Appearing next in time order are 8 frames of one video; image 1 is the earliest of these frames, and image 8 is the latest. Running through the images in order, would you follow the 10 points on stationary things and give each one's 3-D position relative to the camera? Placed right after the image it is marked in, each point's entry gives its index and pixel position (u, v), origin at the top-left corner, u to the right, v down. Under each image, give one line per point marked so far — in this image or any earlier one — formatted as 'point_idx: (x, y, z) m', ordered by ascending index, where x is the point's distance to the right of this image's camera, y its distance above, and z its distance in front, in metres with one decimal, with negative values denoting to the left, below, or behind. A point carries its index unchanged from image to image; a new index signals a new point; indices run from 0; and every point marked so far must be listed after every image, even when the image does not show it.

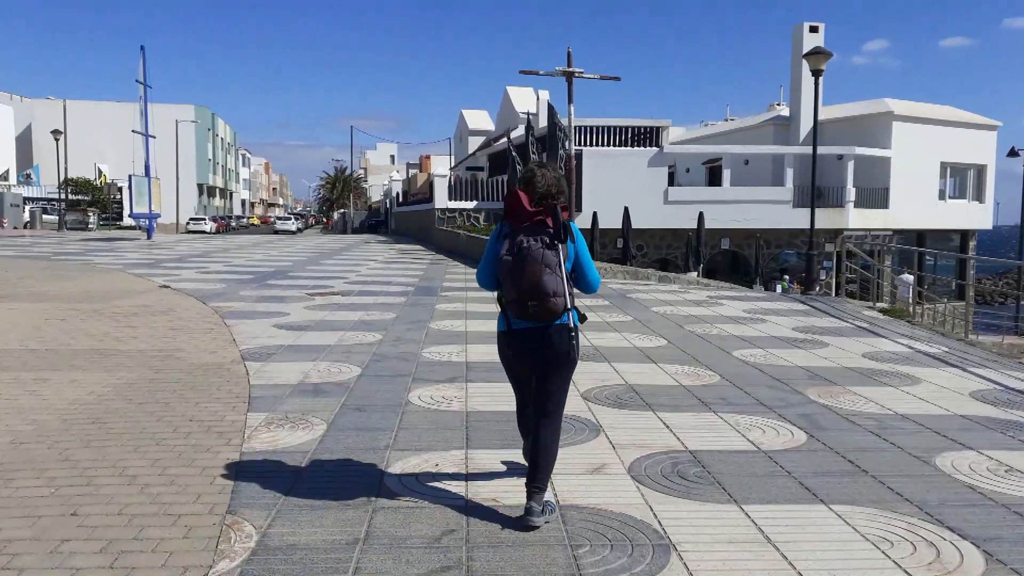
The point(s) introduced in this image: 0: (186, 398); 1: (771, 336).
0: (-2.6, -0.9, +6.1) m
1: (+3.2, -0.6, +9.6) m
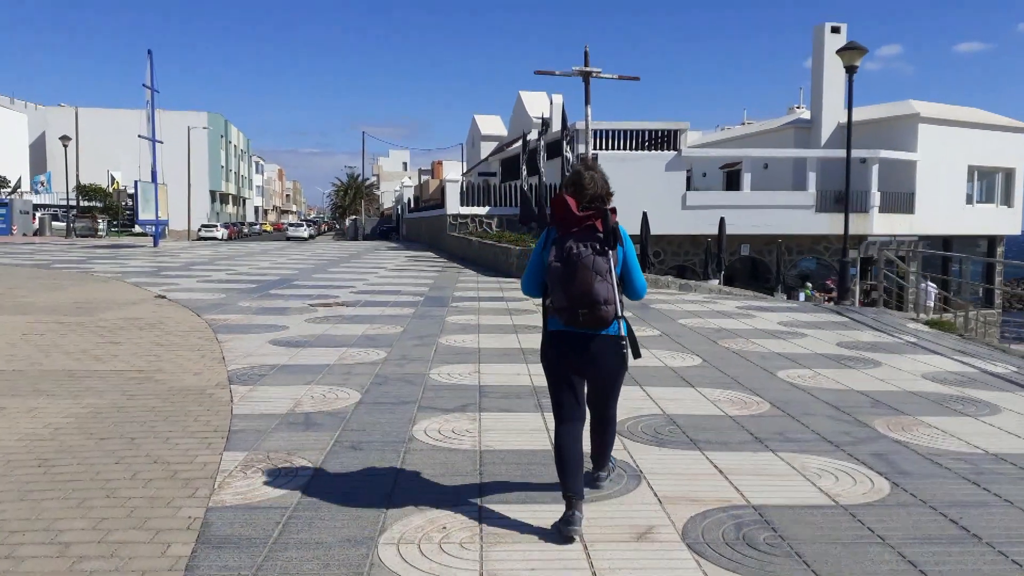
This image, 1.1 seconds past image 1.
0: (-2.4, -1.0, +5.3) m
1: (+3.4, -0.7, +8.7) m
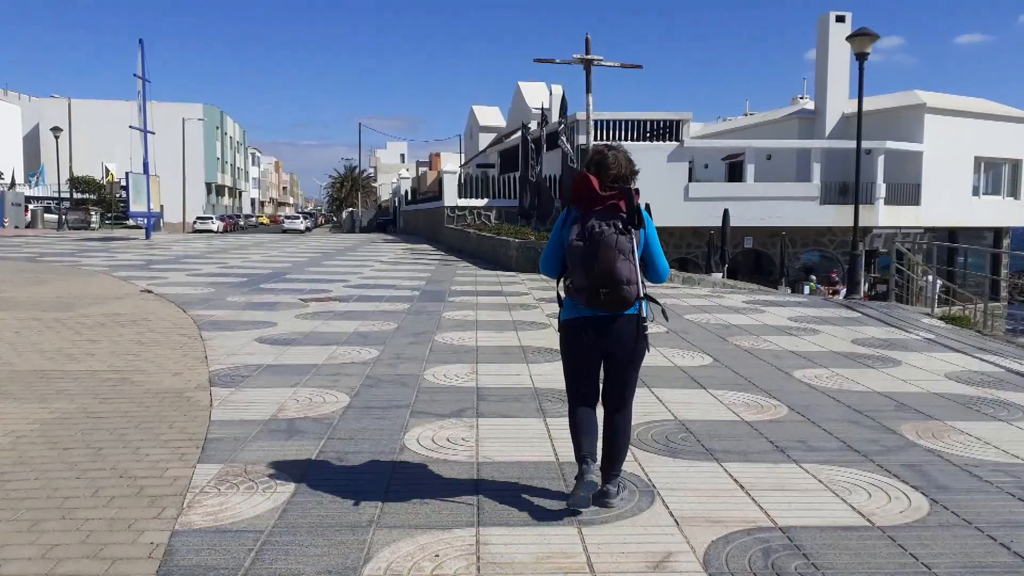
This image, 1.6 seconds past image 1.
0: (-2.4, -1.0, +4.9) m
1: (+3.4, -0.7, +8.3) m
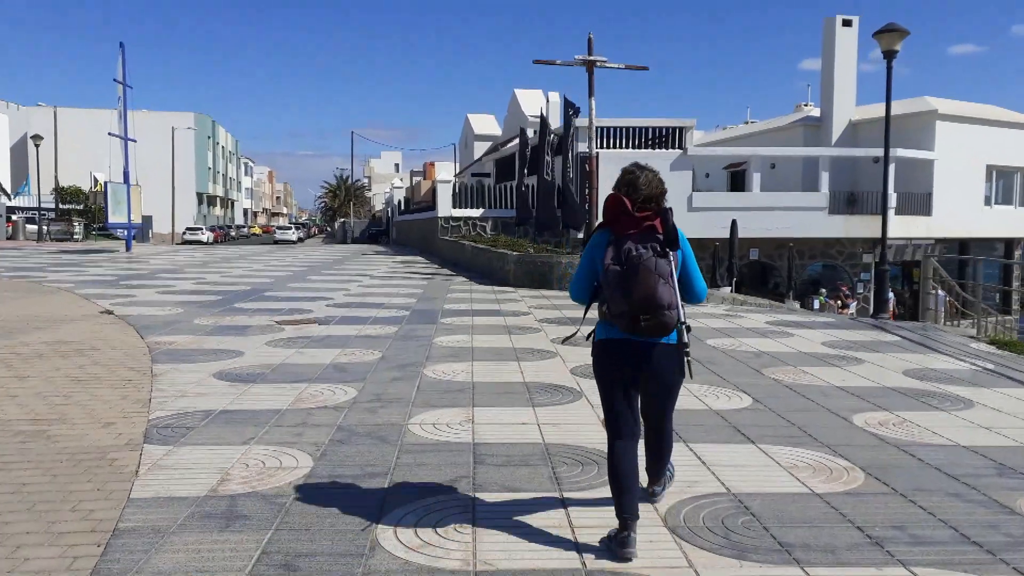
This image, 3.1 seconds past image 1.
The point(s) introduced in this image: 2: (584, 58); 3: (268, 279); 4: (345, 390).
0: (-2.4, -1.2, +3.7) m
1: (+3.4, -0.9, +7.1) m
2: (+1.6, +5.2, +17.5) m
3: (-5.4, +0.2, +17.5) m
4: (-1.4, -0.9, +6.6) m
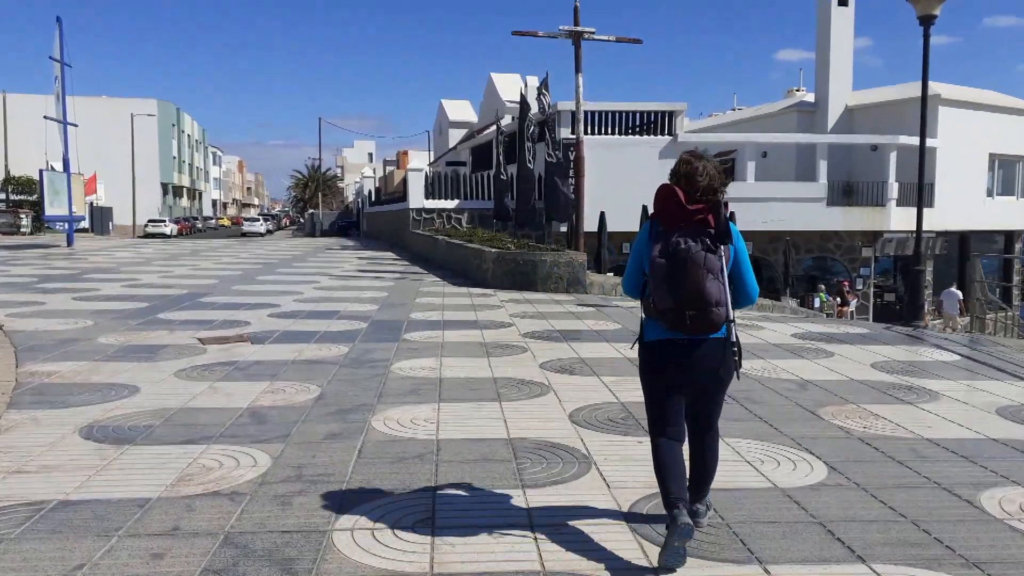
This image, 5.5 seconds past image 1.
0: (-2.4, -1.3, +1.7) m
1: (+3.2, -1.0, +5.3) m
2: (+1.2, +5.1, +15.6) m
3: (-5.9, +0.2, +15.4) m
4: (-1.5, -1.0, +4.7) m
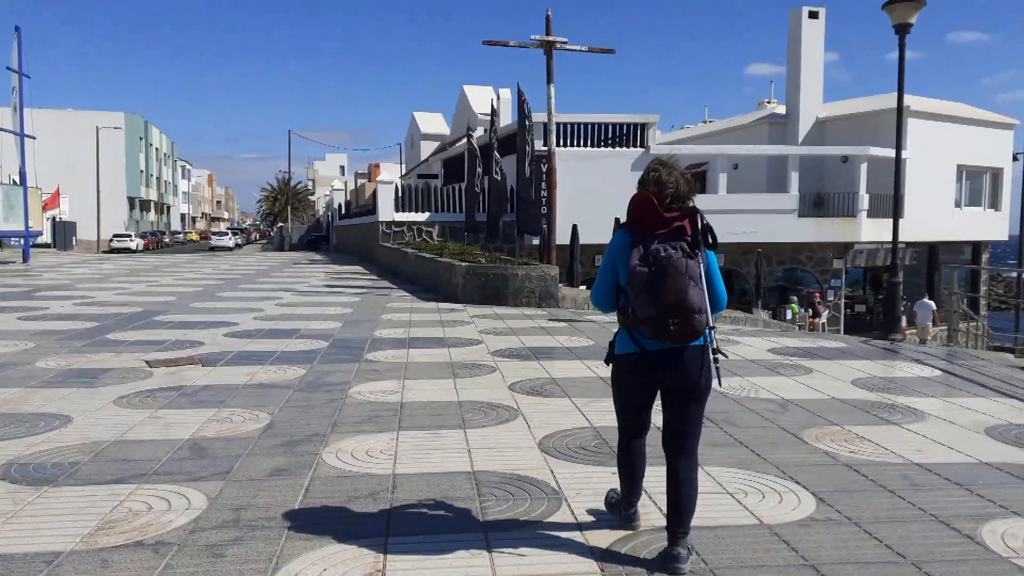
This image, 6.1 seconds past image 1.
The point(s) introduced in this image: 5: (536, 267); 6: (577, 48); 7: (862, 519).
0: (-2.5, -1.4, +1.2) m
1: (+3.0, -1.1, +5.0) m
2: (+0.6, +4.9, +15.3) m
3: (-6.4, -0.2, +14.8) m
4: (-1.7, -1.1, +4.2) m
5: (+0.4, +0.4, +14.3) m
6: (+1.3, +5.0, +16.2) m
7: (+1.8, -1.2, +4.1) m
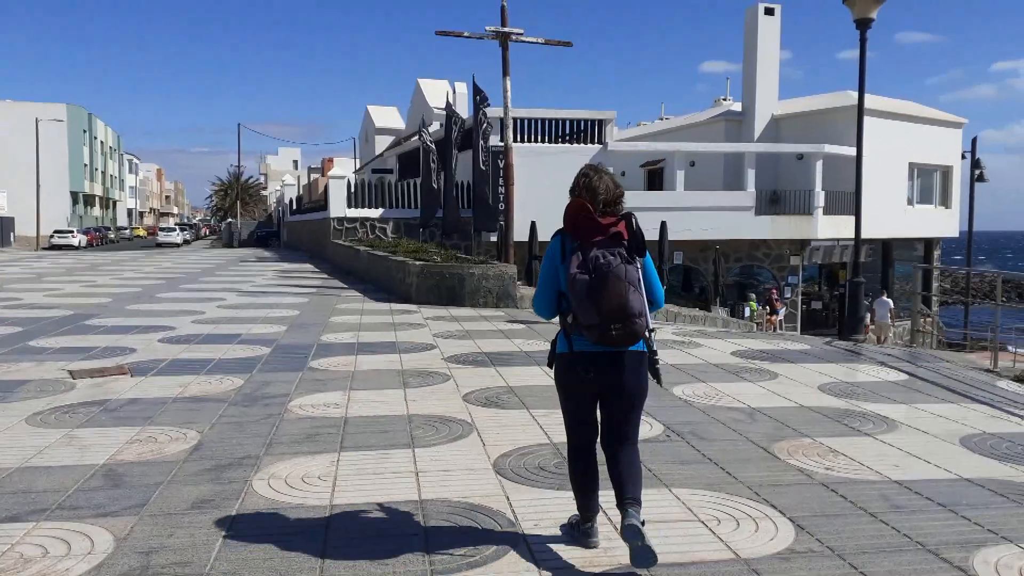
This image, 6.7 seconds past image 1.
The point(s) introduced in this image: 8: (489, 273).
0: (-2.6, -1.5, +0.7) m
1: (+2.7, -1.2, +4.7) m
2: (-0.3, +4.9, +14.9) m
3: (-7.2, -0.2, +14.0) m
4: (-2.0, -1.2, +3.7) m
5: (-0.3, +0.4, +13.9) m
6: (+0.4, +5.0, +15.8) m
7: (+1.6, -1.2, +3.7) m
8: (-0.4, +0.3, +13.8) m
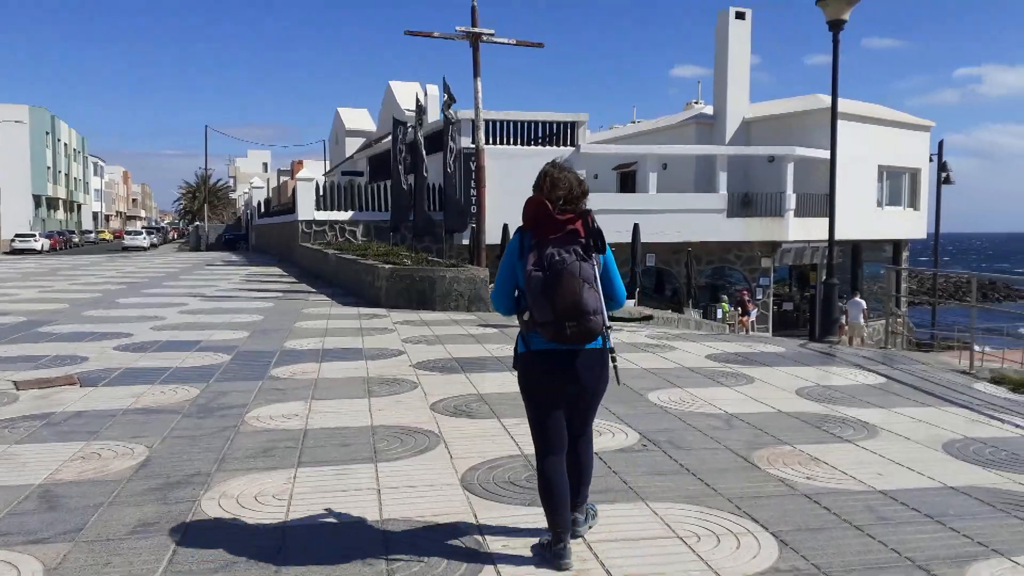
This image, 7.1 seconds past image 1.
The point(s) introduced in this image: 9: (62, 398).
0: (-2.6, -1.5, +0.3) m
1: (+2.6, -1.2, +4.6) m
2: (-0.8, +4.8, +14.6) m
3: (-7.7, -0.3, +13.5) m
4: (-2.1, -1.2, +3.4) m
5: (-0.8, +0.3, +13.6) m
6: (-0.2, +4.9, +15.6) m
7: (+1.4, -1.3, +3.5) m
8: (-0.9, +0.2, +13.5) m
9: (-3.8, -0.9, +6.6) m
